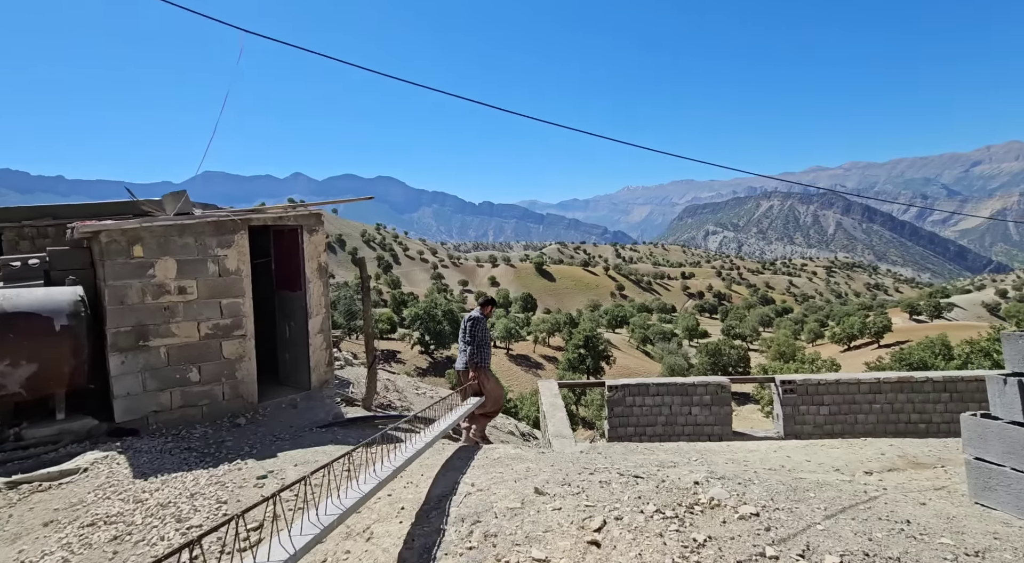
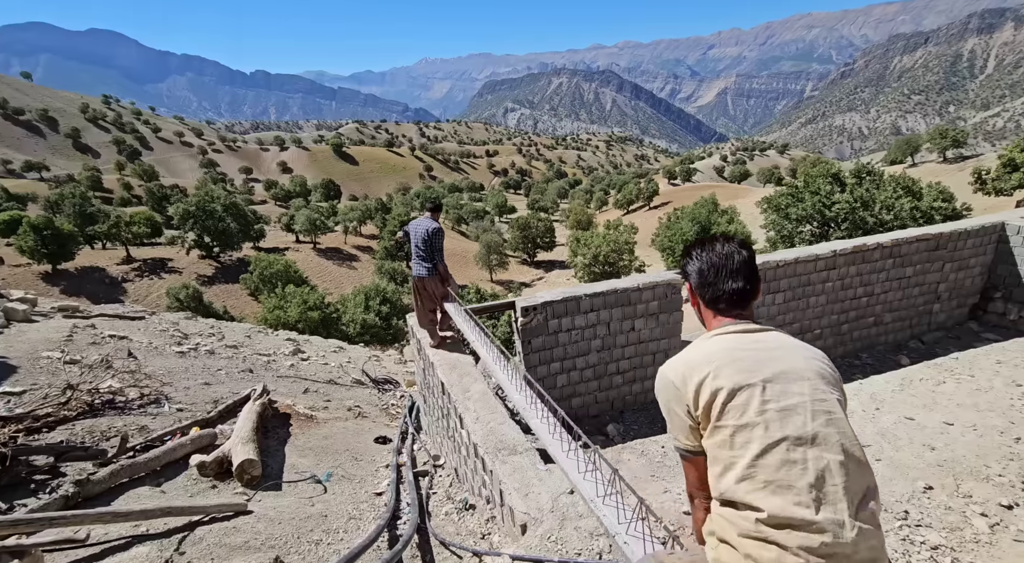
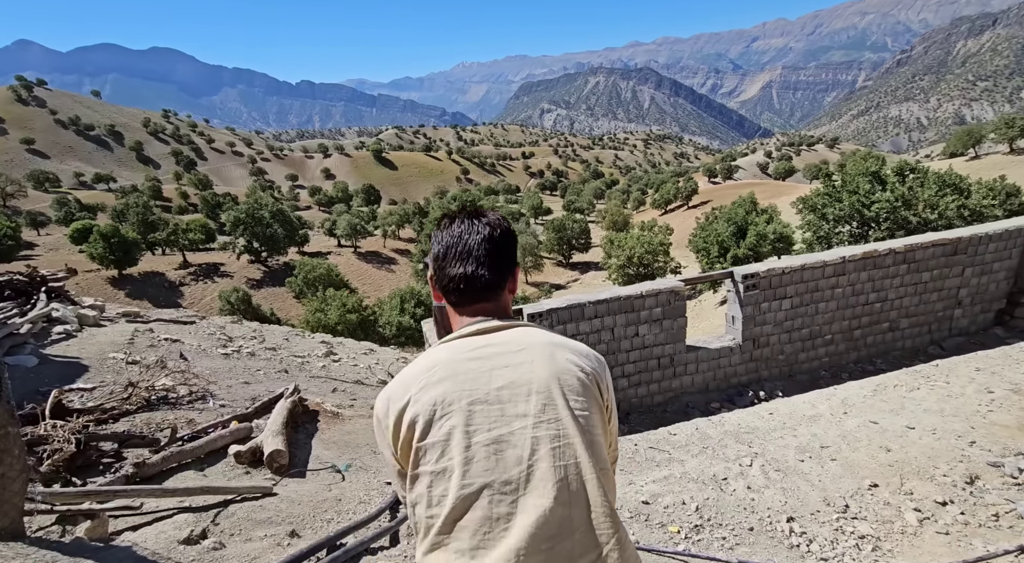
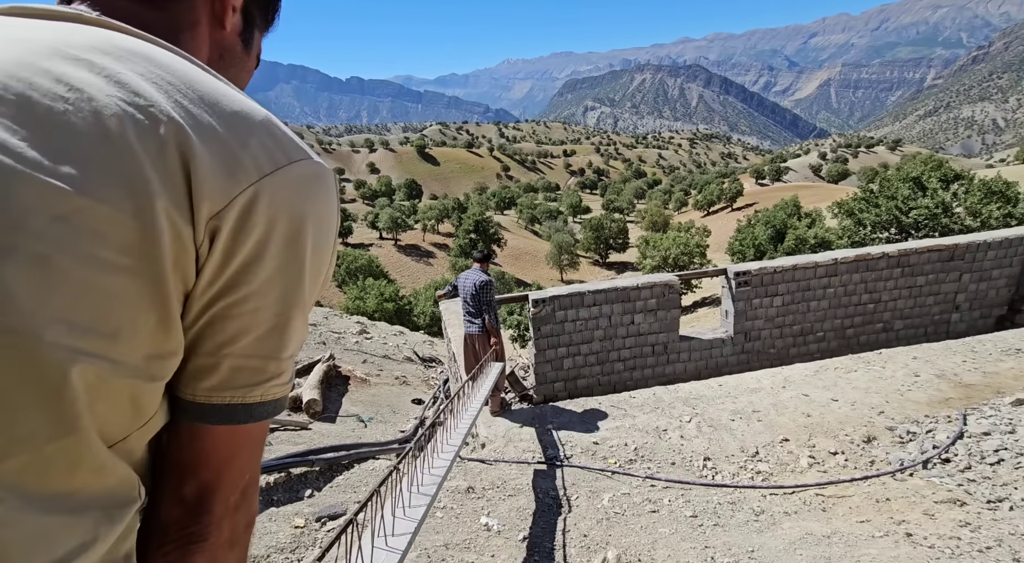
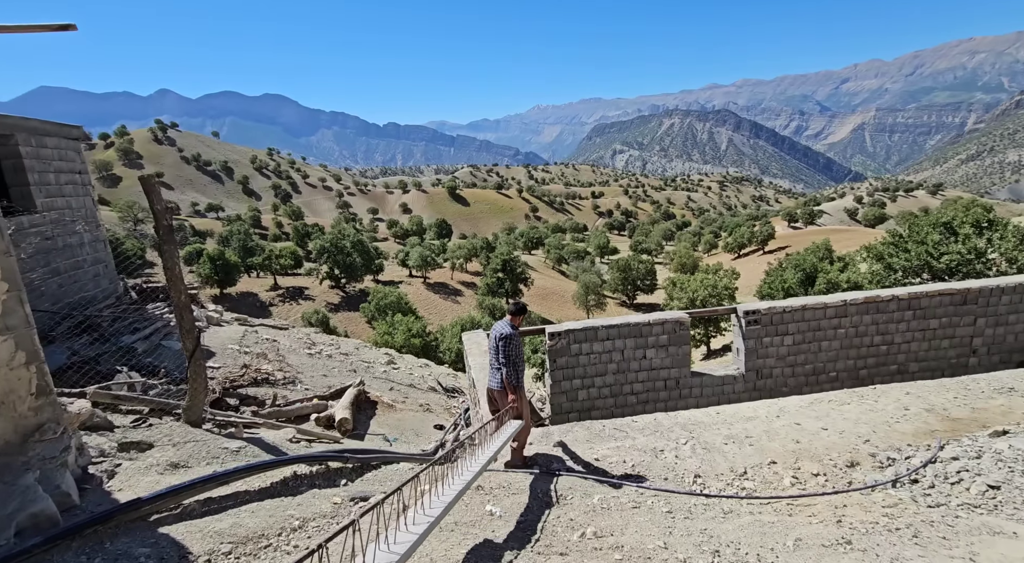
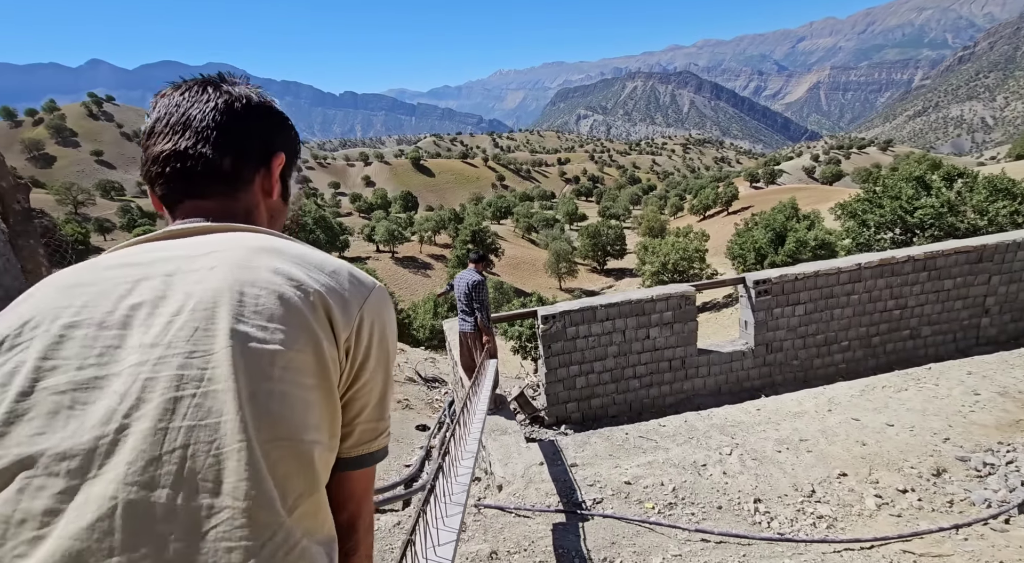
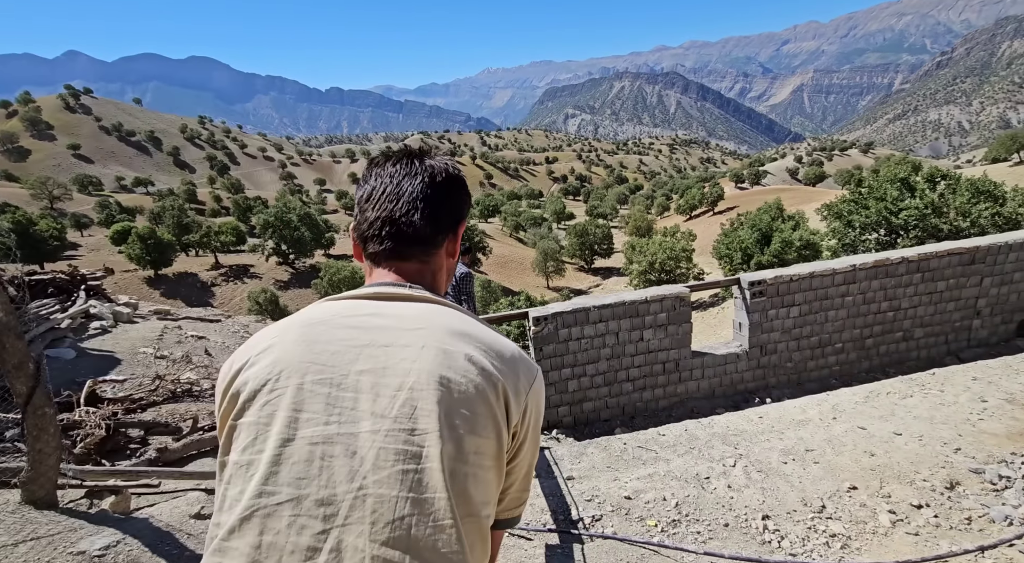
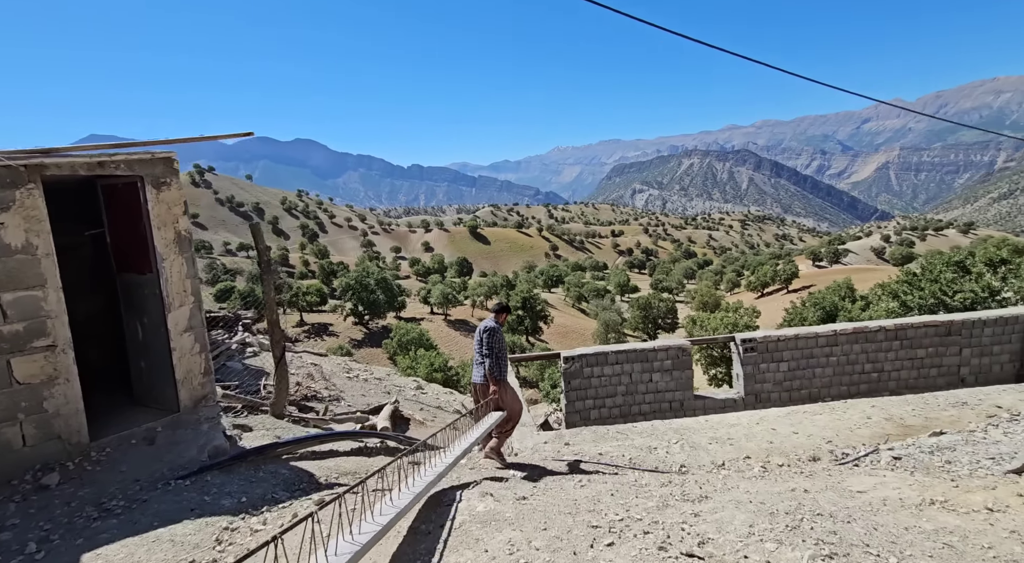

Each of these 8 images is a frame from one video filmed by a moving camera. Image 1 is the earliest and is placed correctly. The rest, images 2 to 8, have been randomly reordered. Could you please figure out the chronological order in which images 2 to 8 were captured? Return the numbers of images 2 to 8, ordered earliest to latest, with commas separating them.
8, 5, 4, 6, 7, 3, 2
